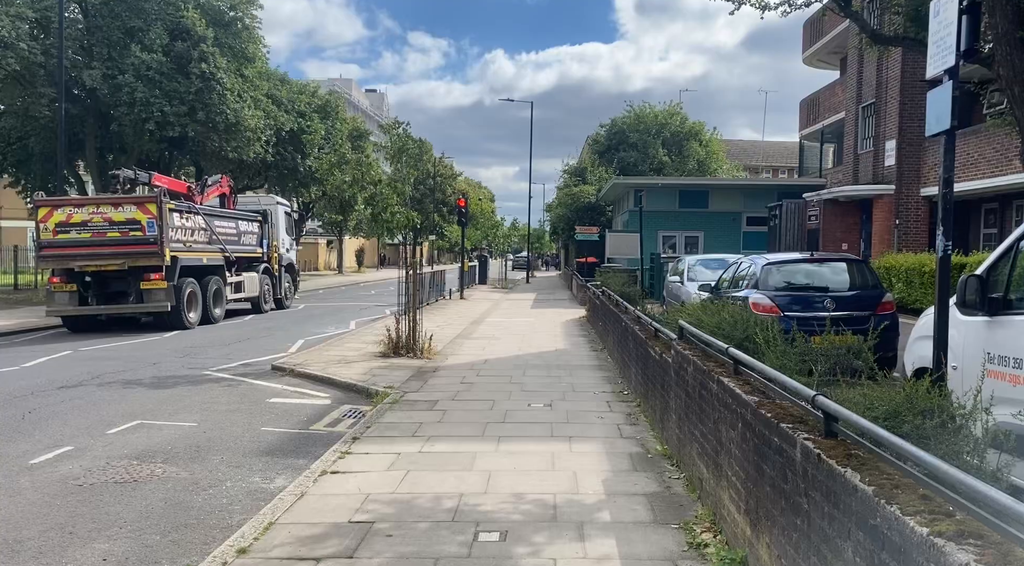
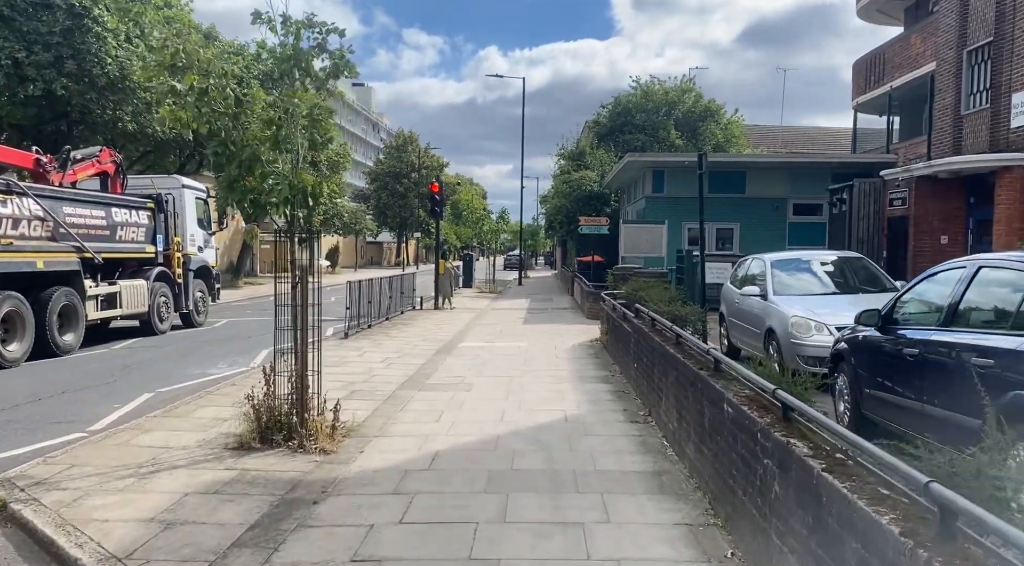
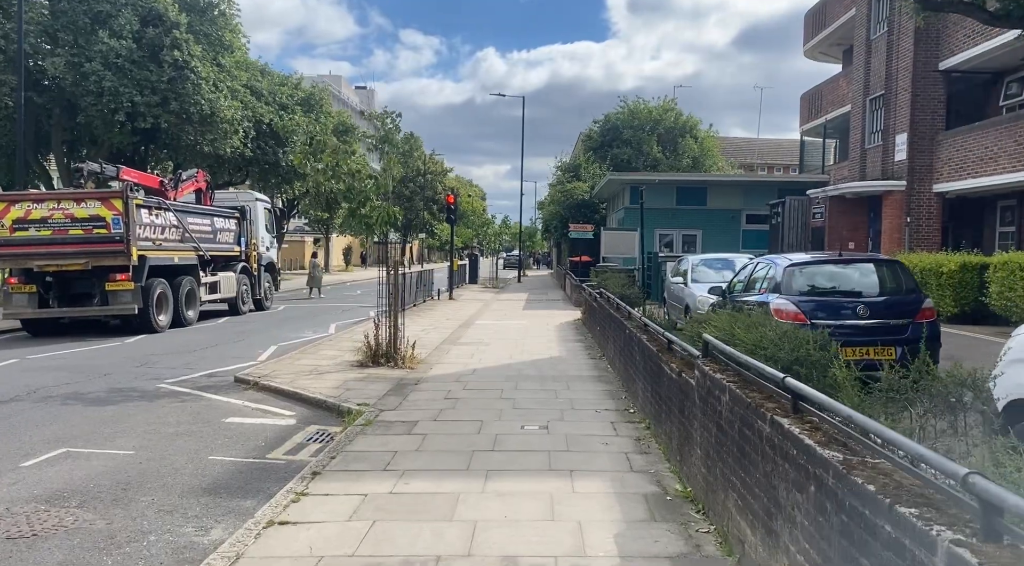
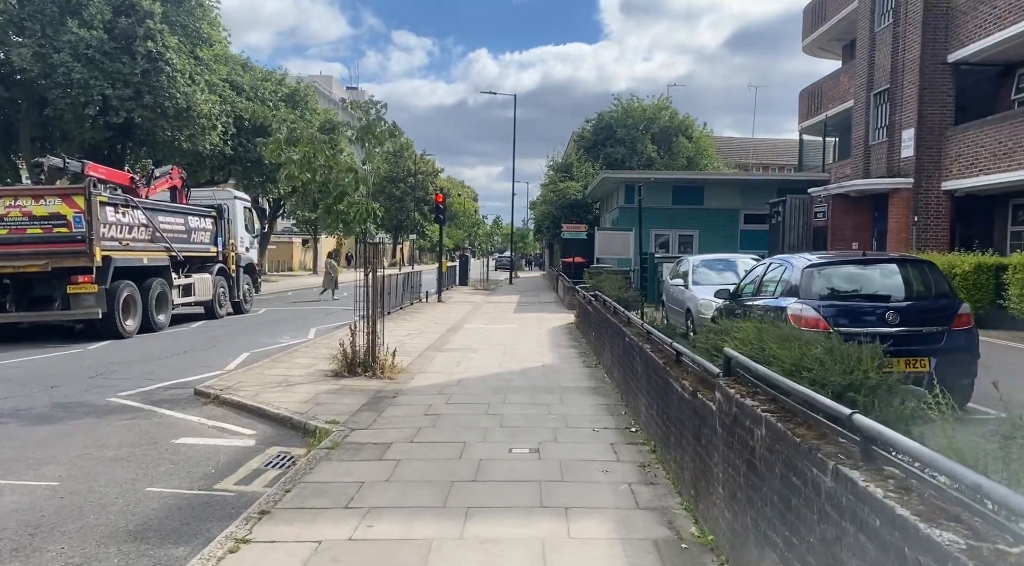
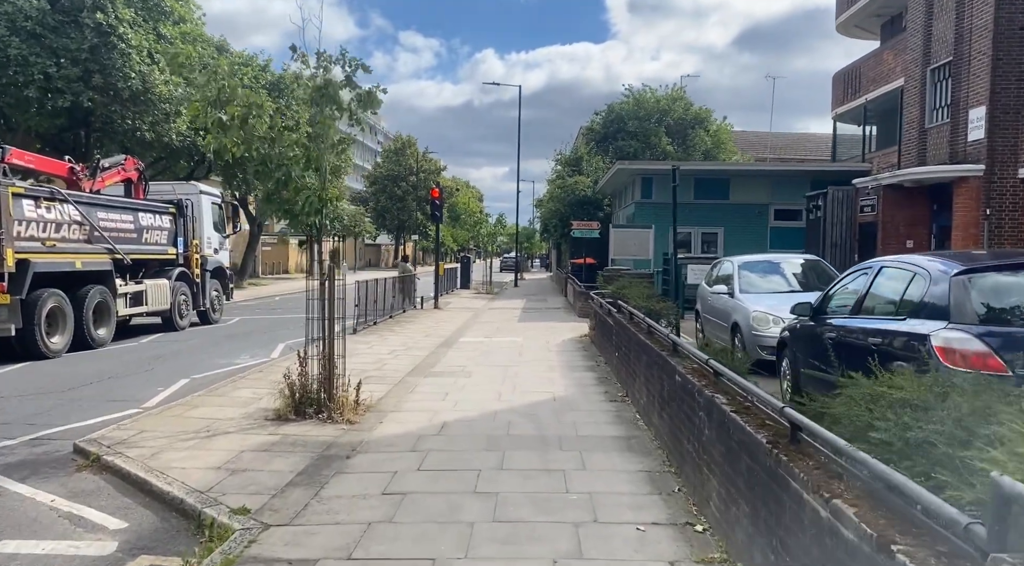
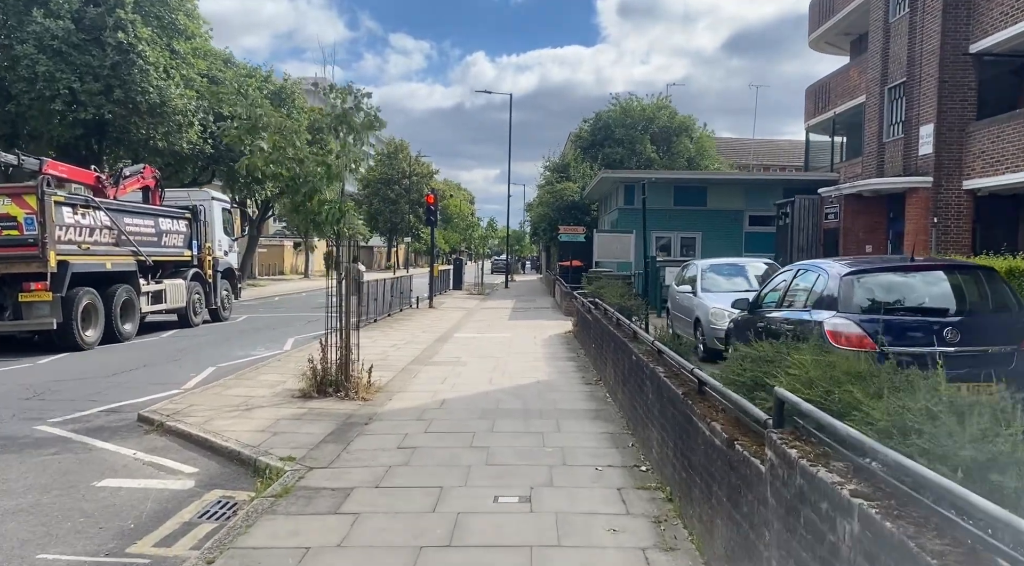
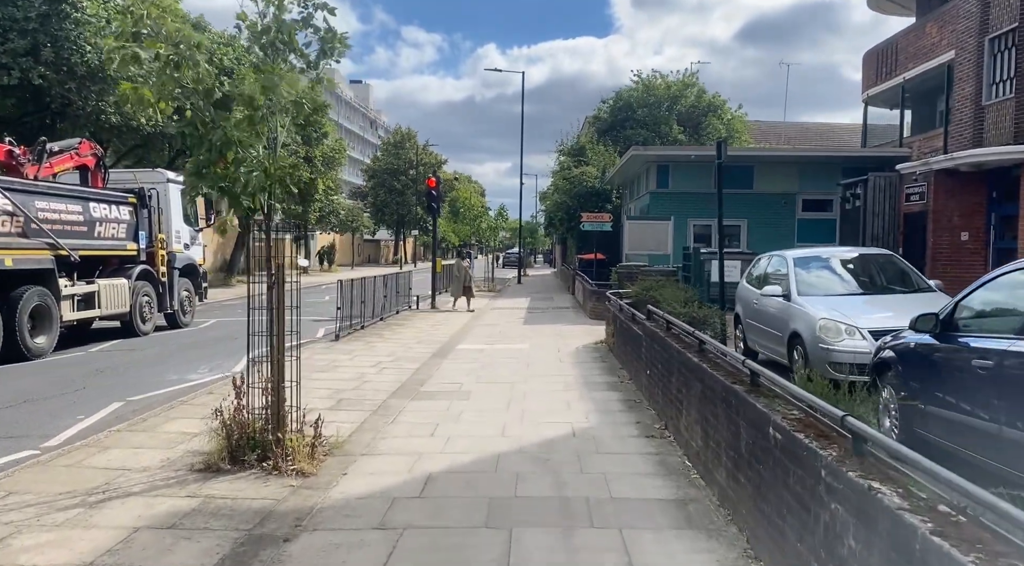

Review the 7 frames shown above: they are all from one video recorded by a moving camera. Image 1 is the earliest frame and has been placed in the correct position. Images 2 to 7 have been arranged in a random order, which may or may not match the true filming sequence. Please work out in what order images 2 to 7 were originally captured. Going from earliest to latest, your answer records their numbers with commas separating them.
3, 4, 6, 5, 2, 7
